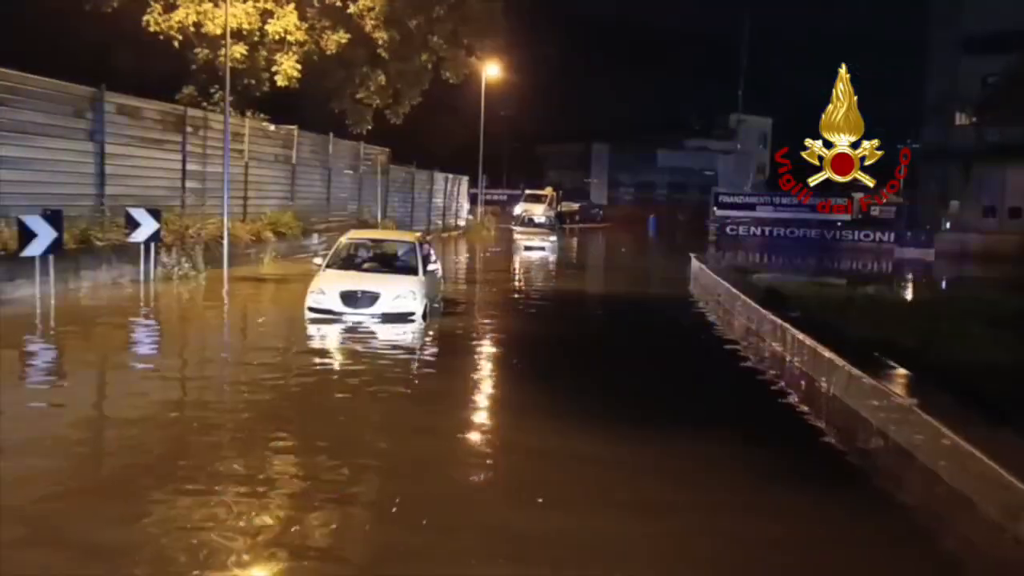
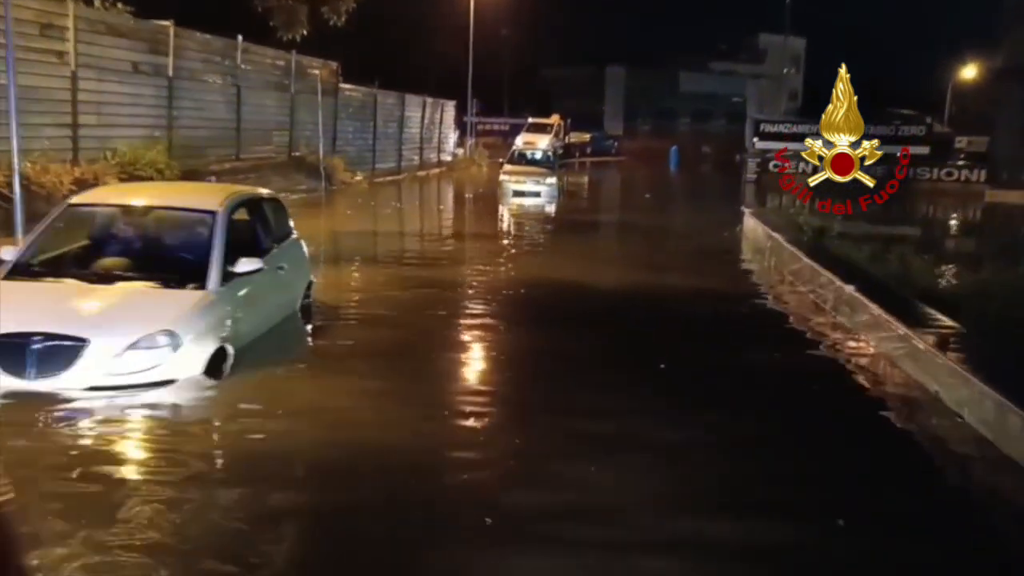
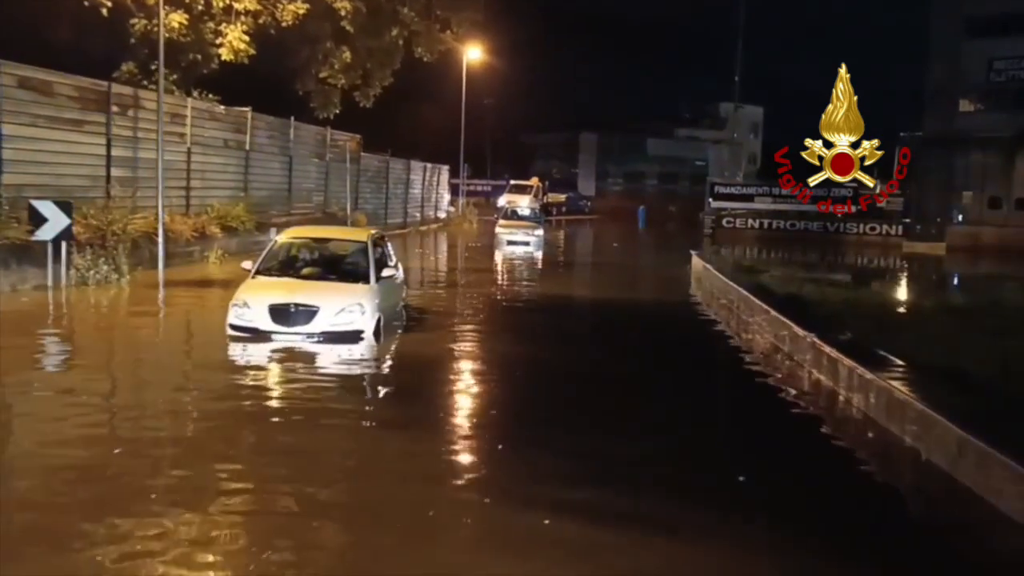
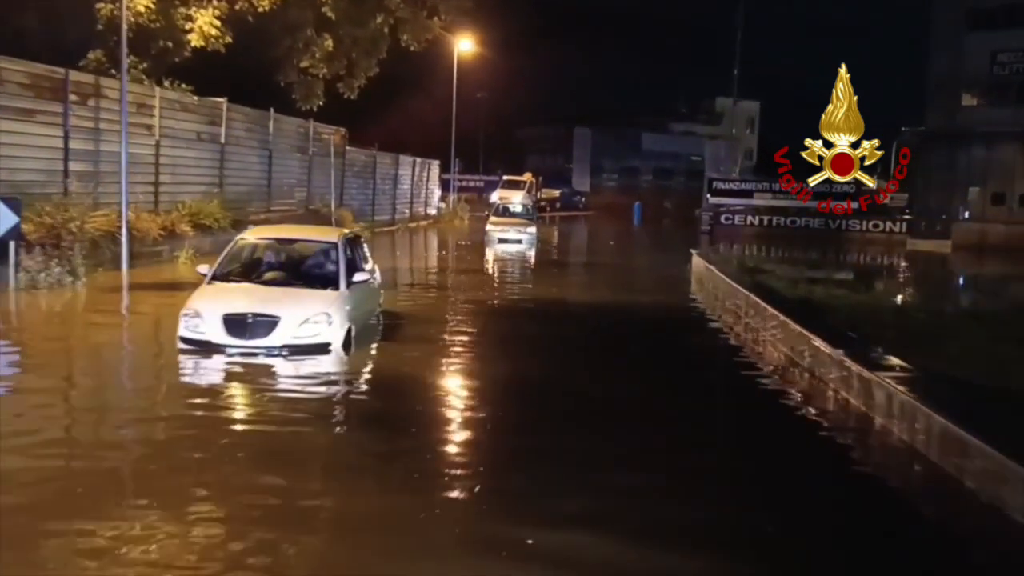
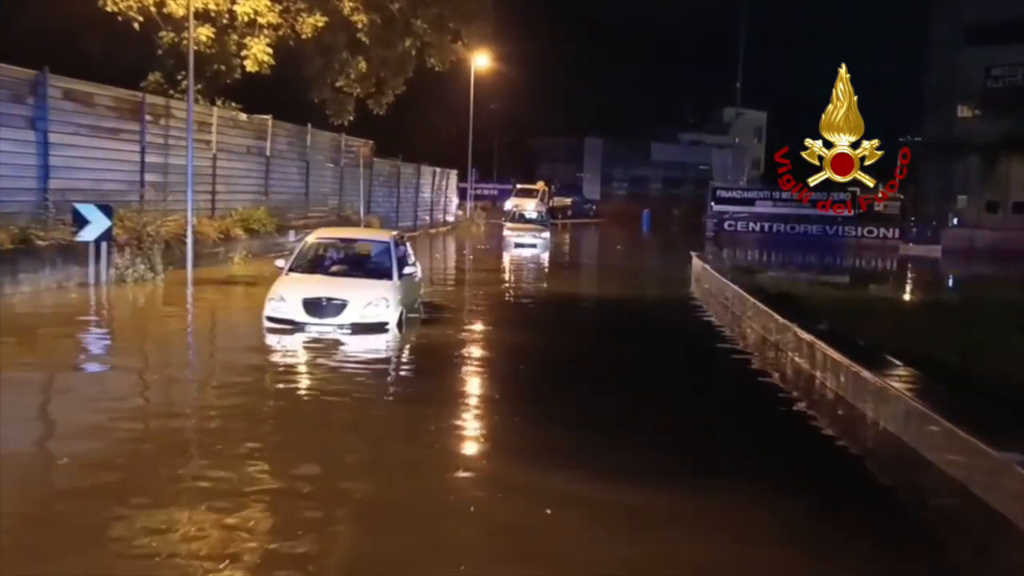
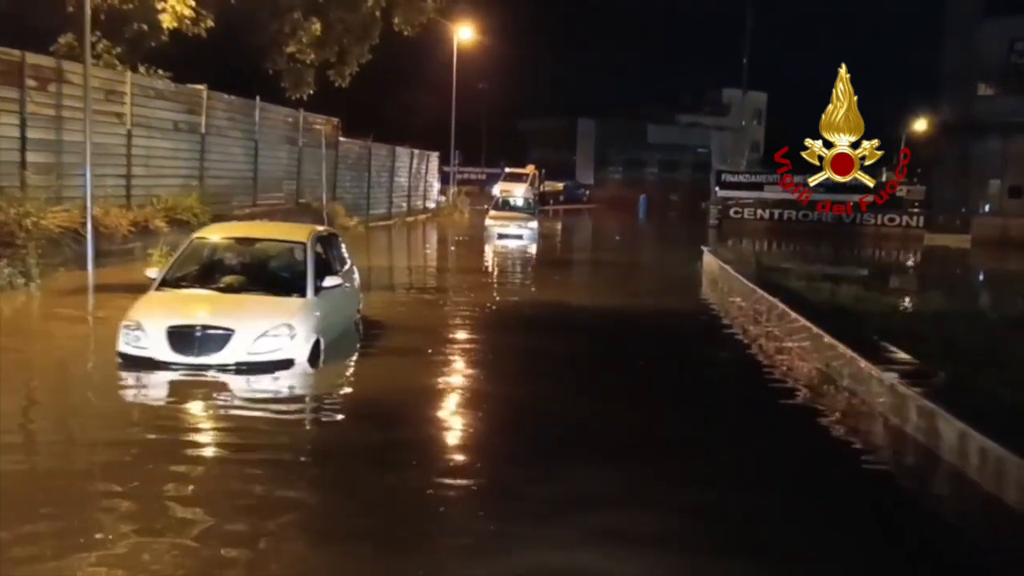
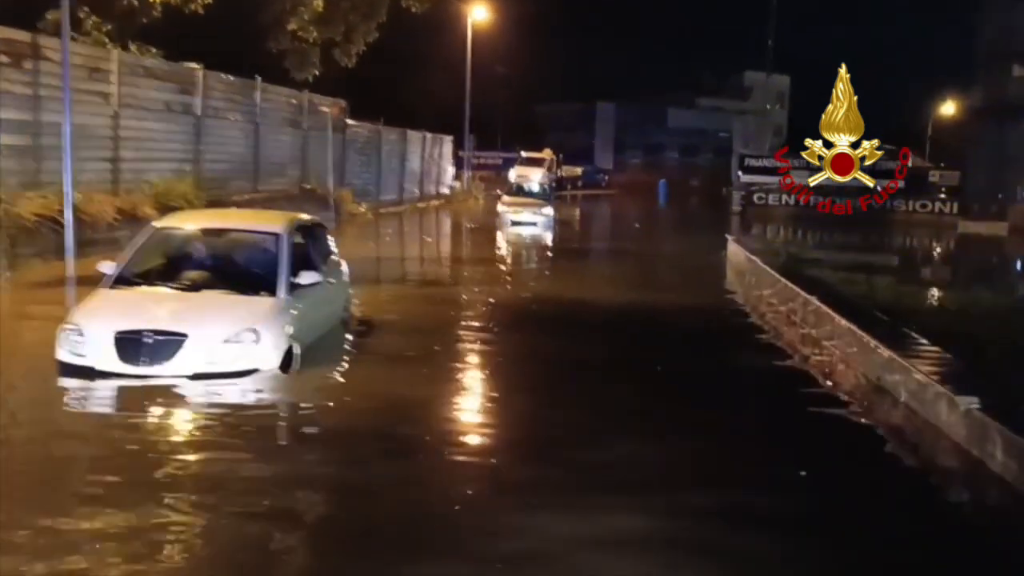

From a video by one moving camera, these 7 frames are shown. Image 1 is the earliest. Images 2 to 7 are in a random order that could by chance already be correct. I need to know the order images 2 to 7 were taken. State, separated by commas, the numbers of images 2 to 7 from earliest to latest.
5, 3, 4, 6, 7, 2
